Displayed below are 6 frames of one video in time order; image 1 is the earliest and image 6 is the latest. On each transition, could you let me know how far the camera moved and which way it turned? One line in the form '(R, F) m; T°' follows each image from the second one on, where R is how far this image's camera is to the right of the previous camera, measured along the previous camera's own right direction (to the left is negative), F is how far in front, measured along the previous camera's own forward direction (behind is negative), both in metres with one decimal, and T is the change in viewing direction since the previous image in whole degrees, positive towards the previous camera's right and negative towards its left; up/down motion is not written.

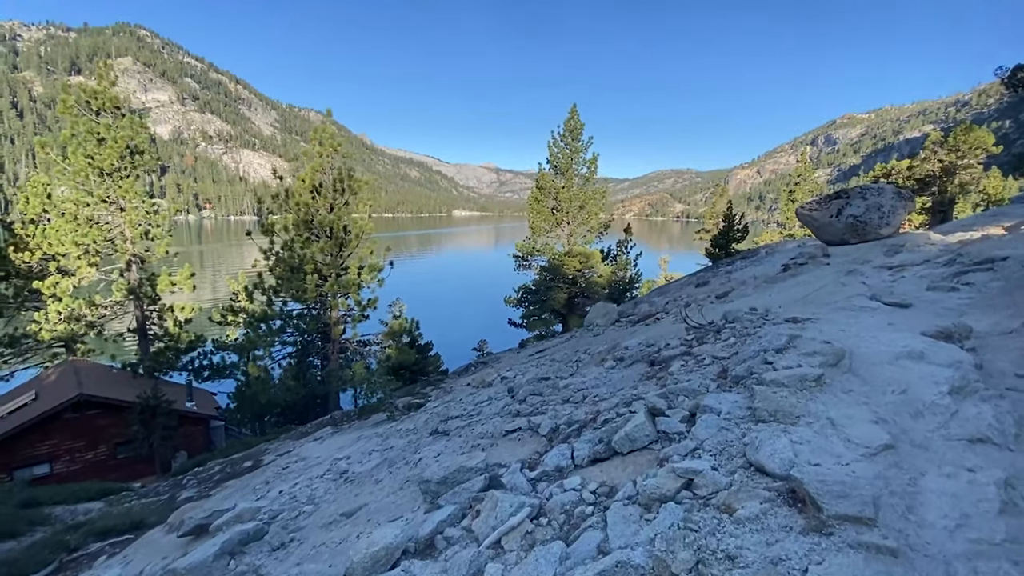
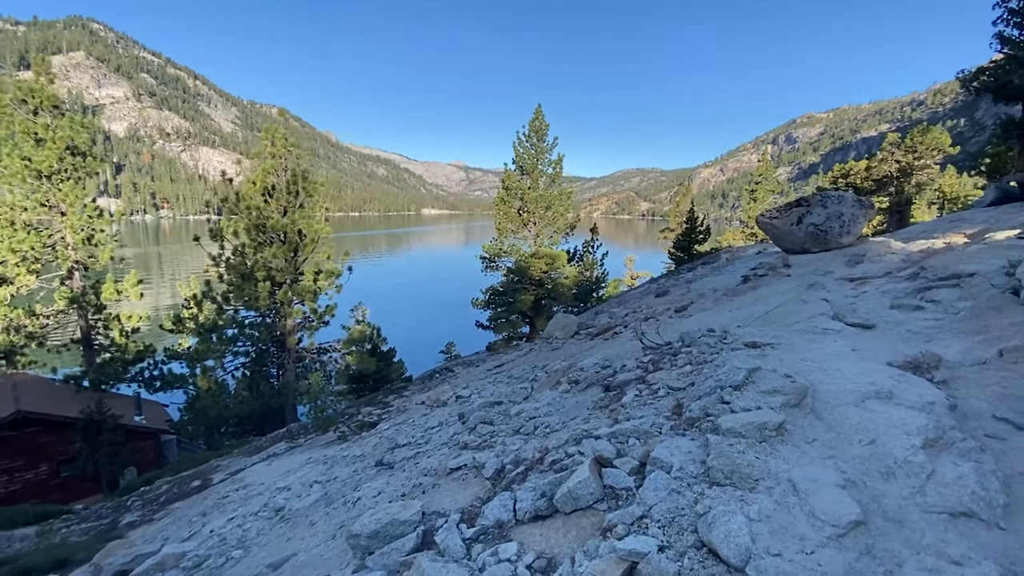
(+0.3, +0.5) m; +3°
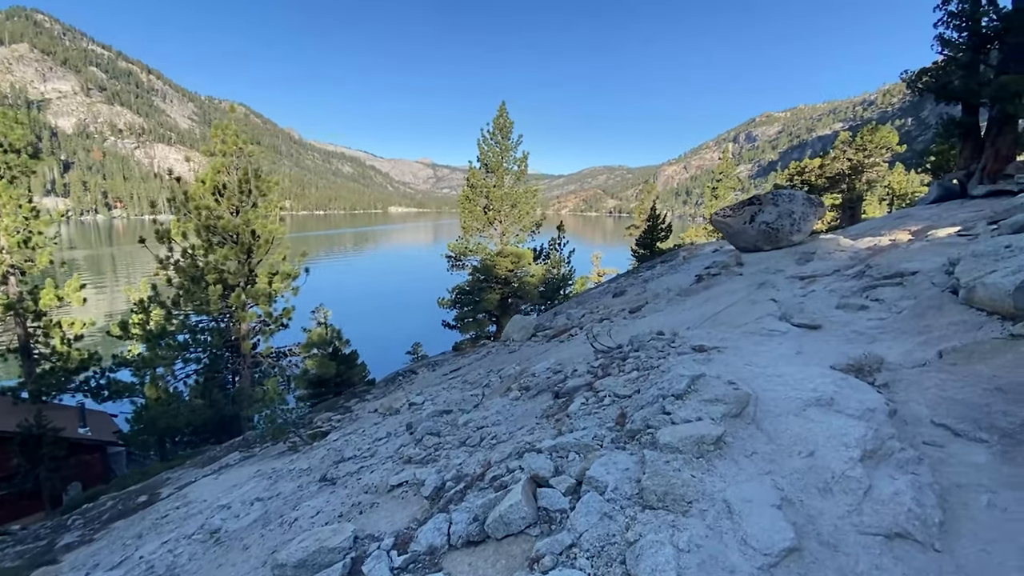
(+0.3, +0.2) m; +3°
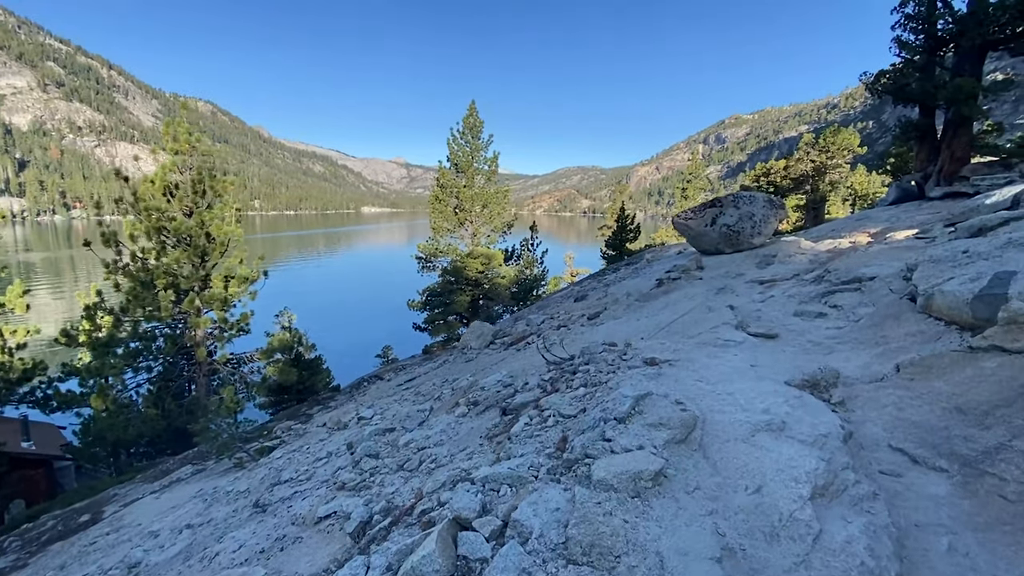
(+0.4, +0.4) m; +3°
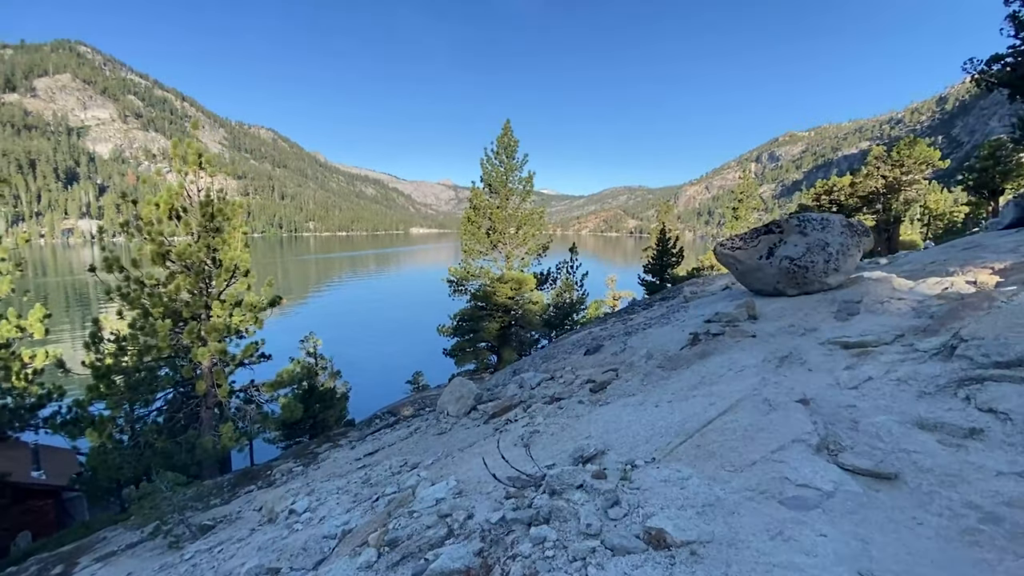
(+0.8, +2.3) m; -5°
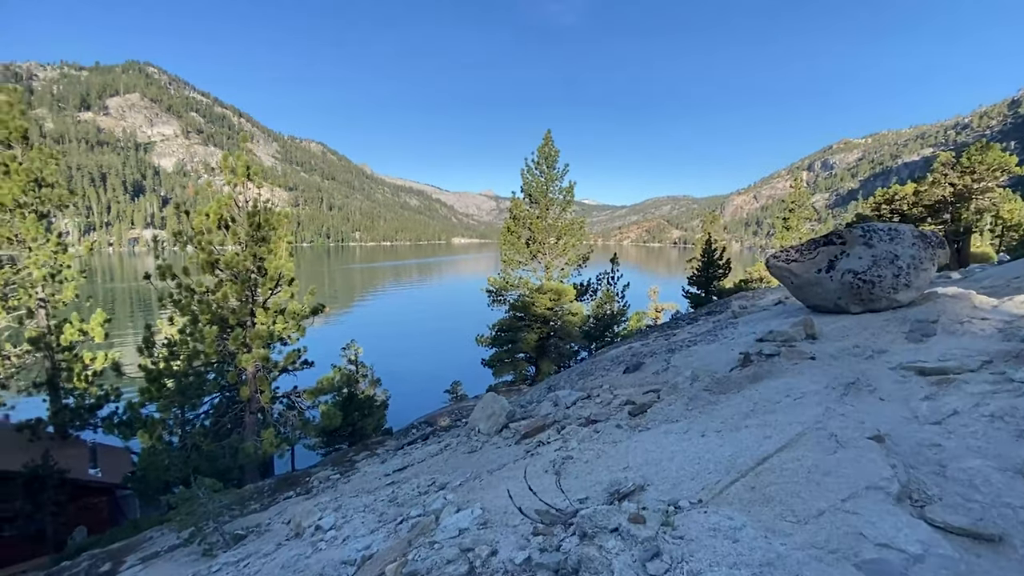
(+0.1, +0.3) m; -4°
